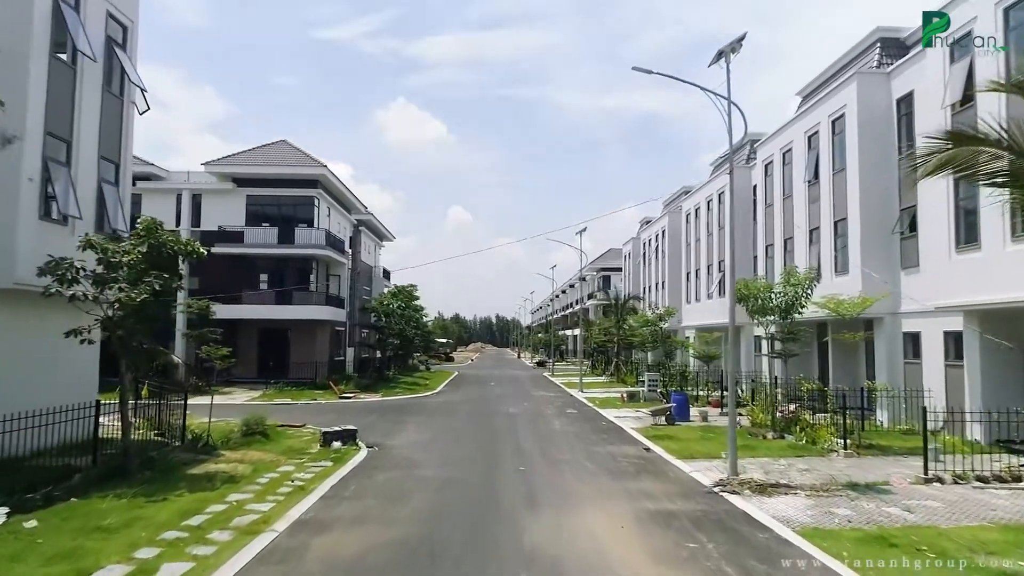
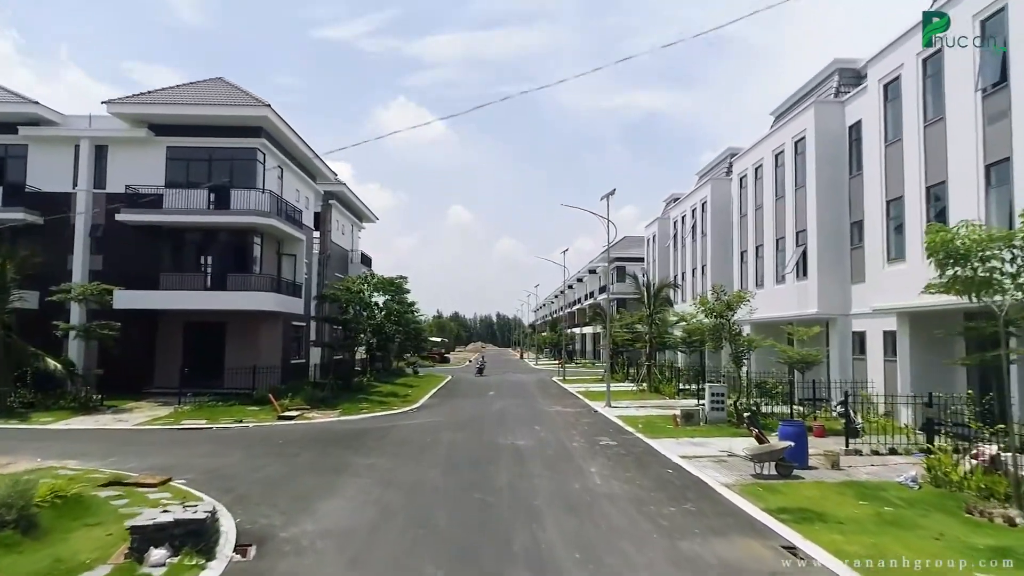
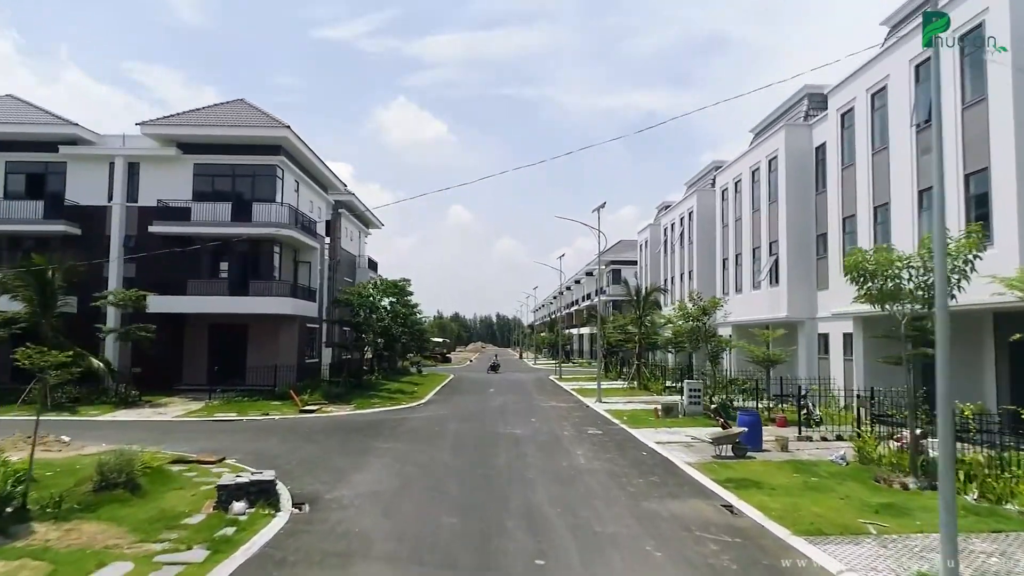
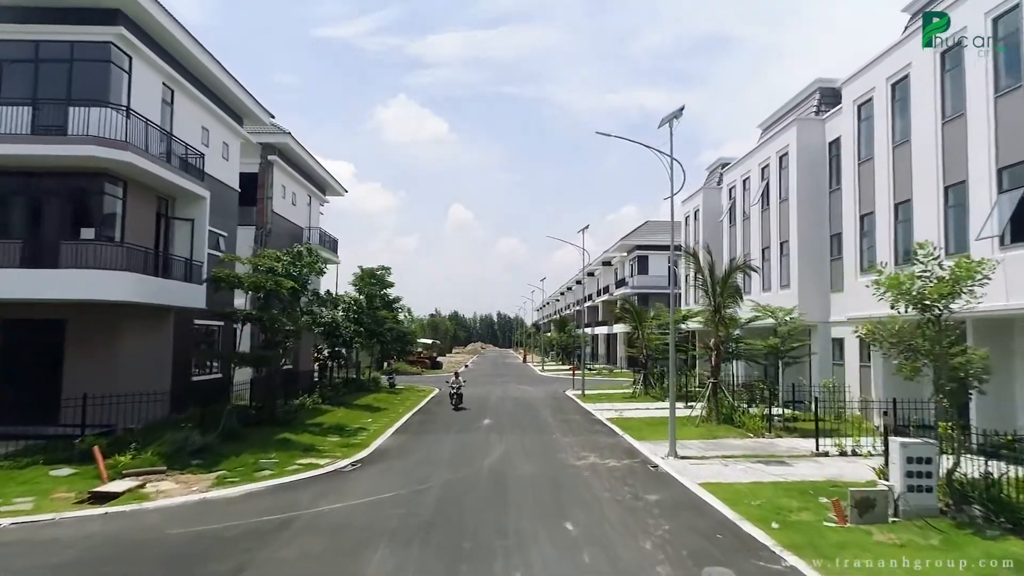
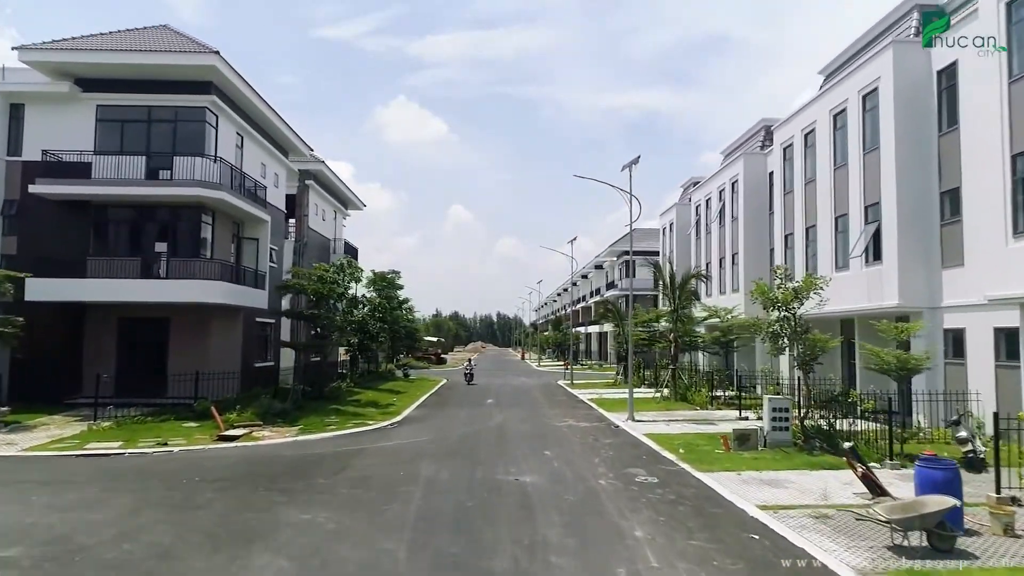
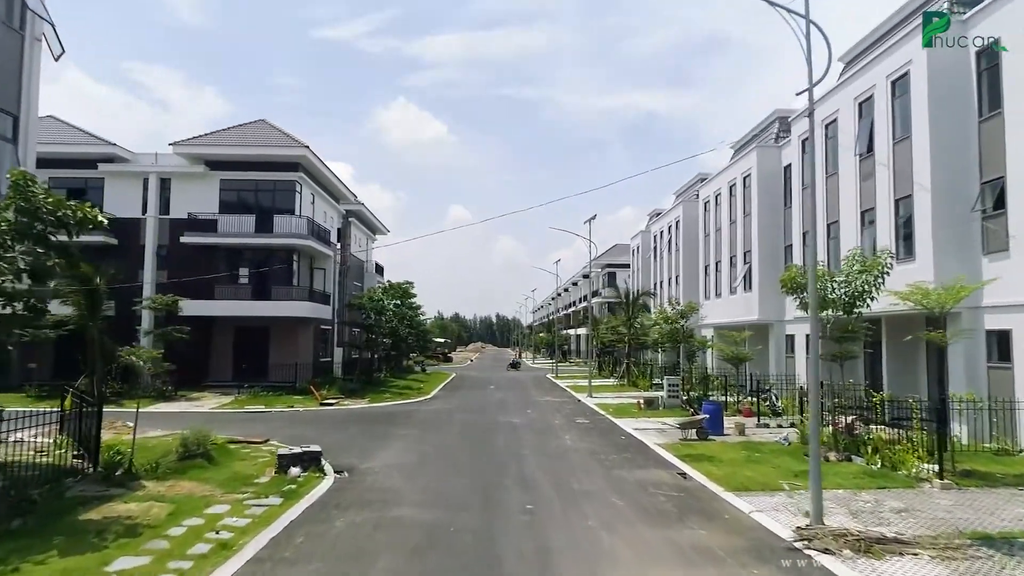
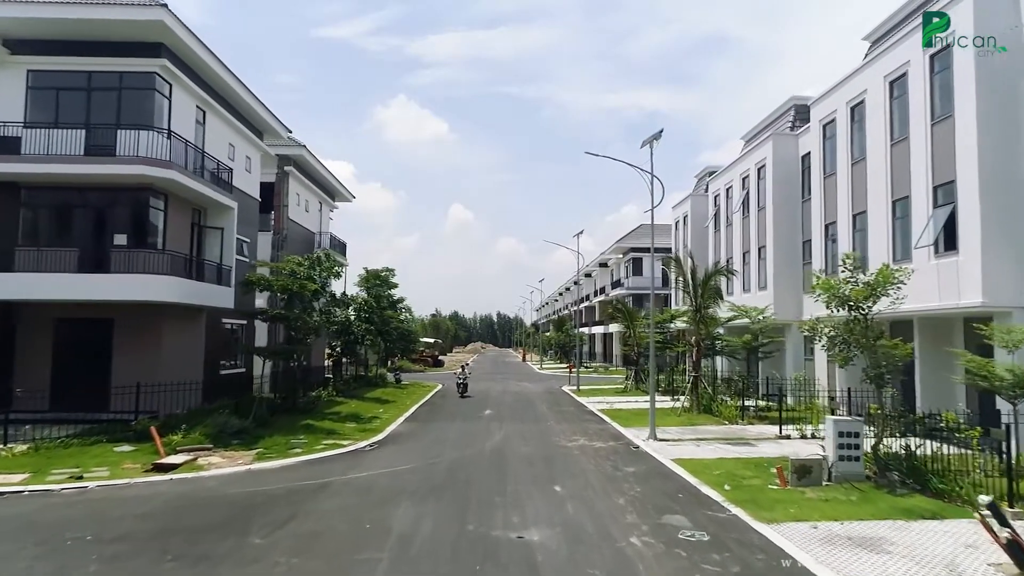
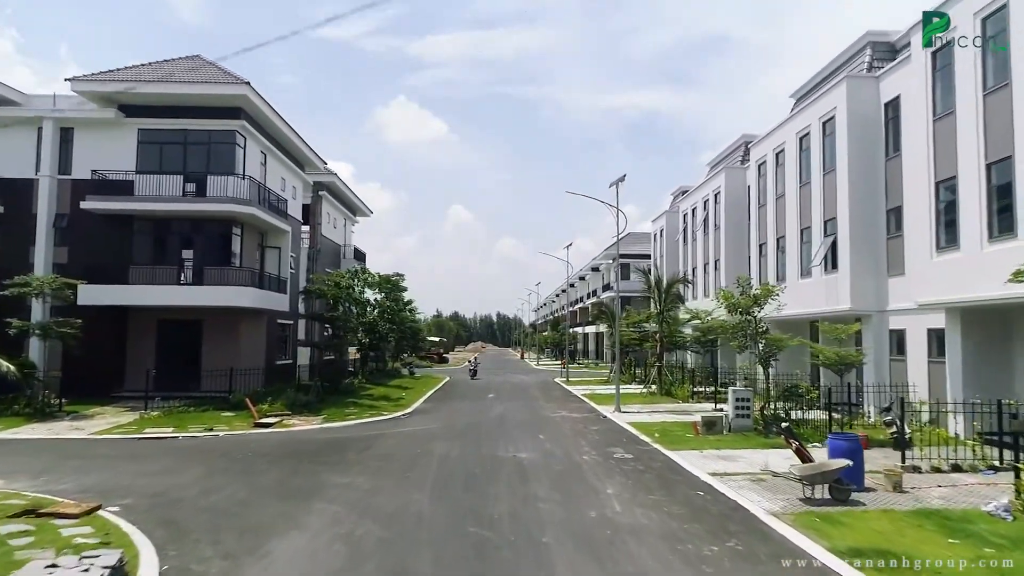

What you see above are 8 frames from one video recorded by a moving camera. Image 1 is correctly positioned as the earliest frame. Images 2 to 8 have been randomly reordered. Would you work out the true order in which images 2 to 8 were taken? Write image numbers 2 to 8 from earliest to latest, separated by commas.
6, 3, 2, 8, 5, 7, 4
